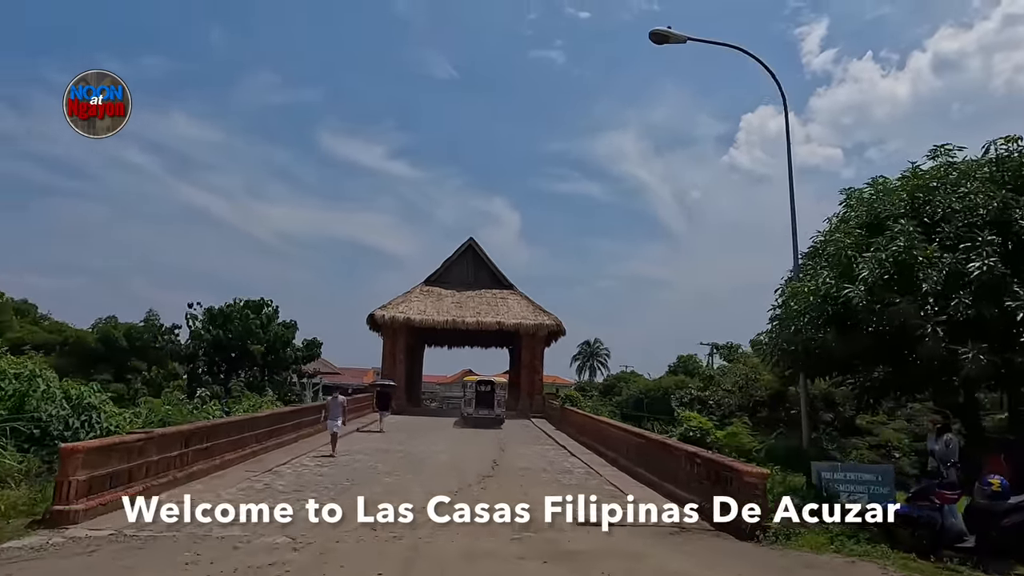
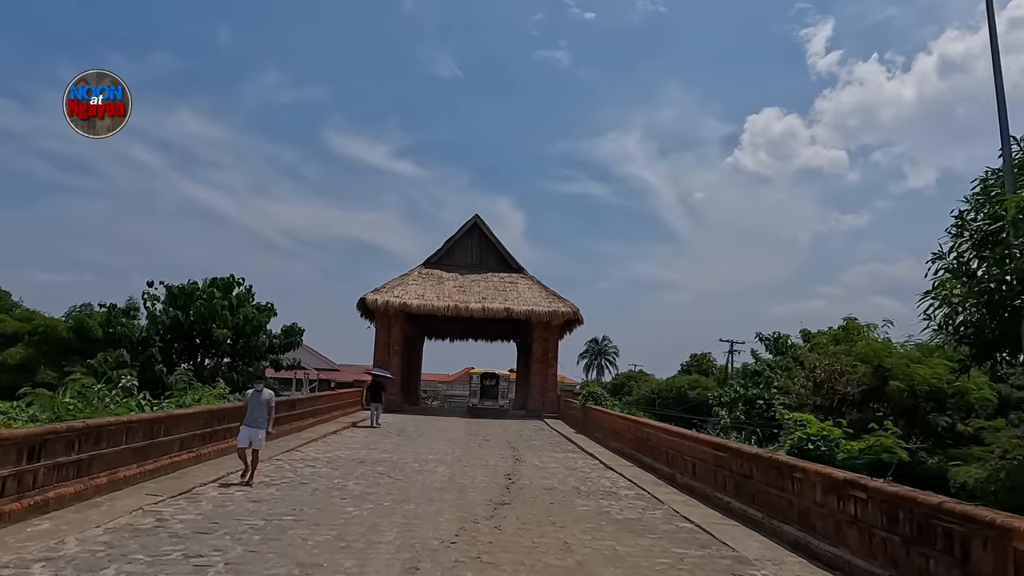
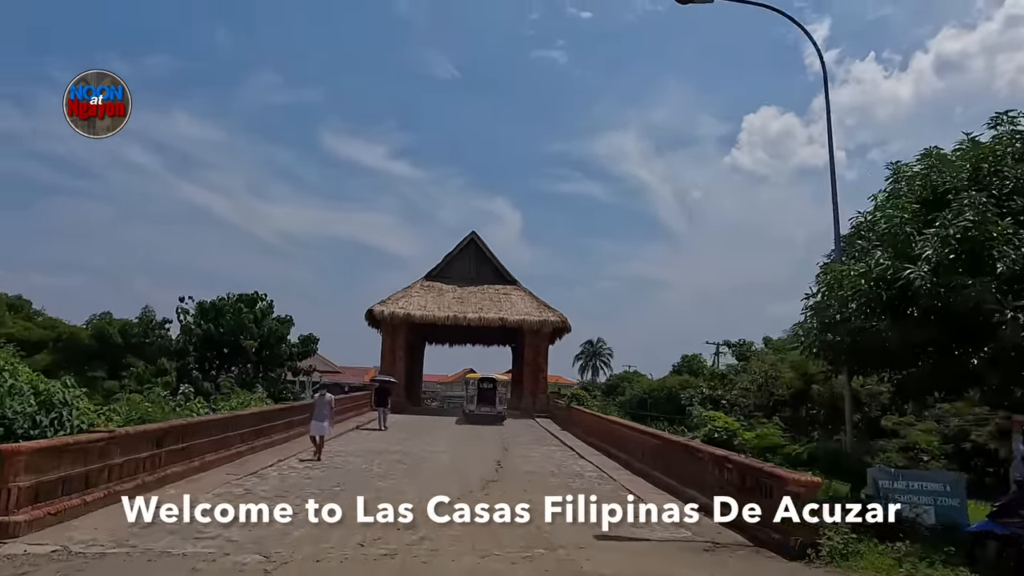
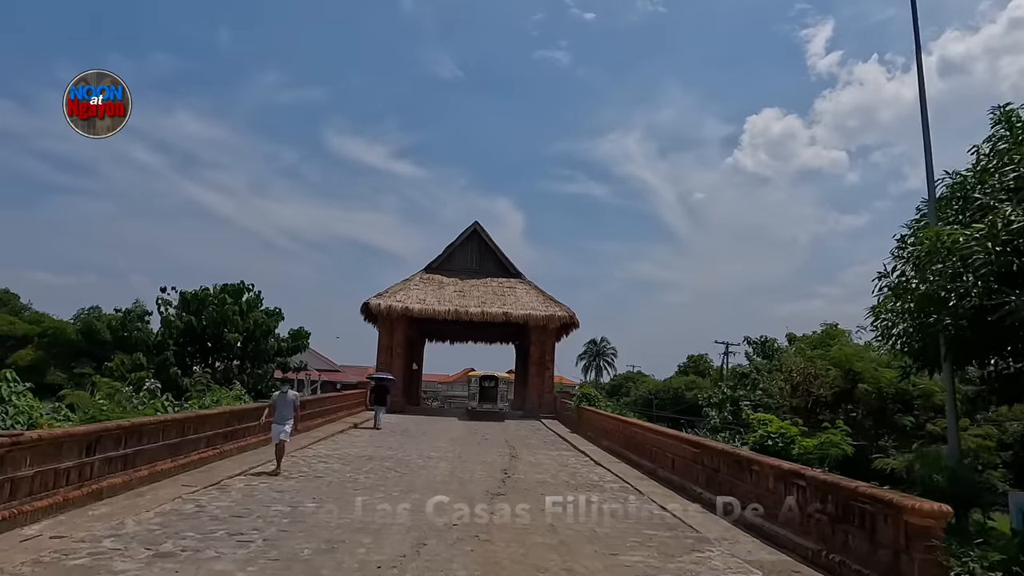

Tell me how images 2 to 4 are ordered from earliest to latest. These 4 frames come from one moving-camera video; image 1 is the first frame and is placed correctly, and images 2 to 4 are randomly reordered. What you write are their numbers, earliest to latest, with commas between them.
3, 4, 2
